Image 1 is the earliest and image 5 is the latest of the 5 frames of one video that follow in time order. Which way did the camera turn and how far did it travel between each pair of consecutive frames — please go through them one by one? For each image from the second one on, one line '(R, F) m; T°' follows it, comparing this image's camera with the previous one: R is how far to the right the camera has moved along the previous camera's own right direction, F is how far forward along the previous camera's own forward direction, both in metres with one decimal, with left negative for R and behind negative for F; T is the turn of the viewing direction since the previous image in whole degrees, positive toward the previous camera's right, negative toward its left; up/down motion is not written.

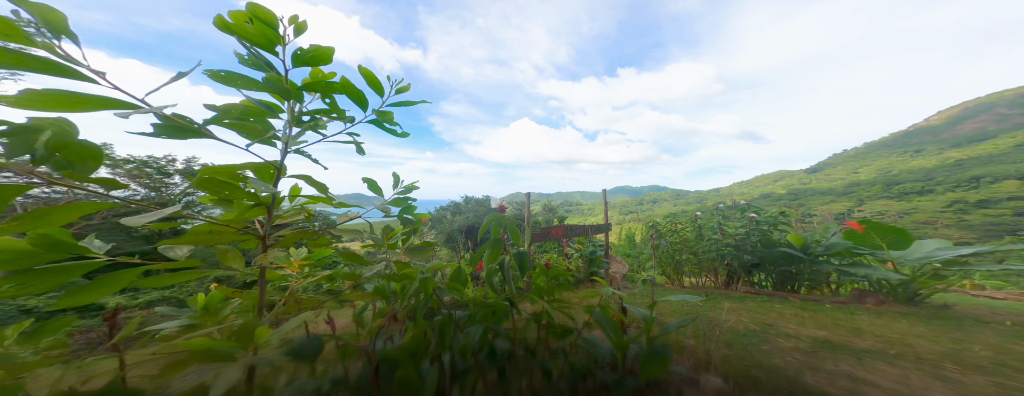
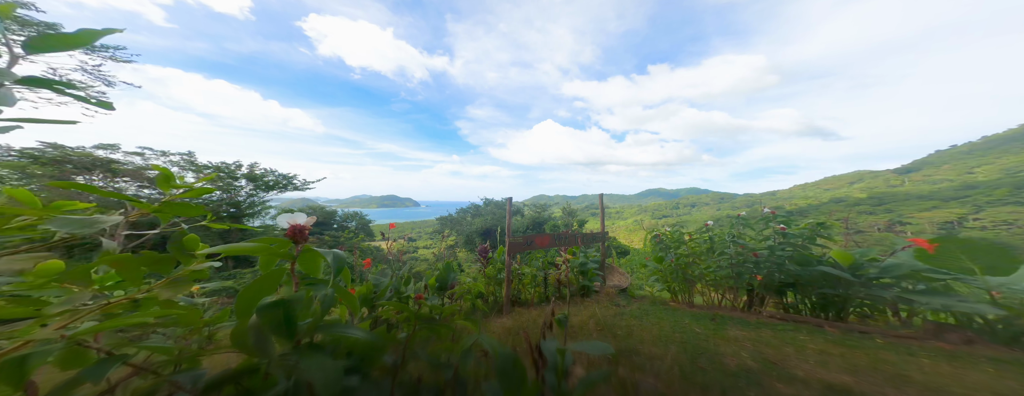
(+0.6, +0.2) m; -7°
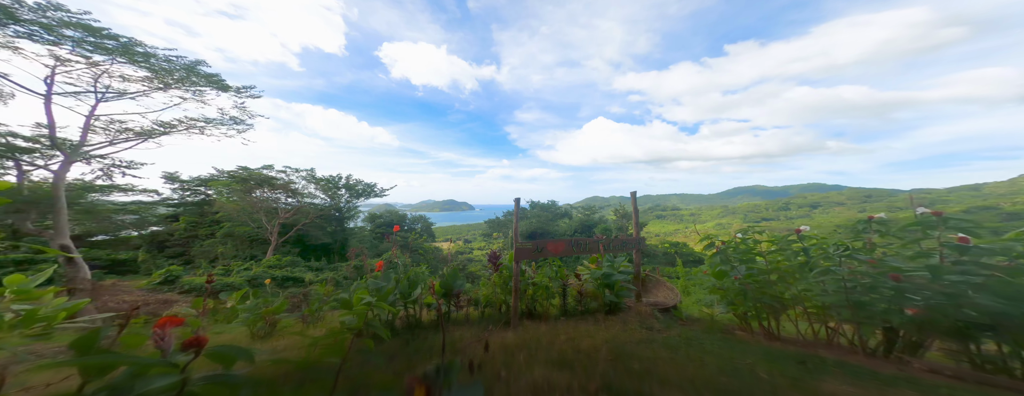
(+0.6, +0.4) m; -14°
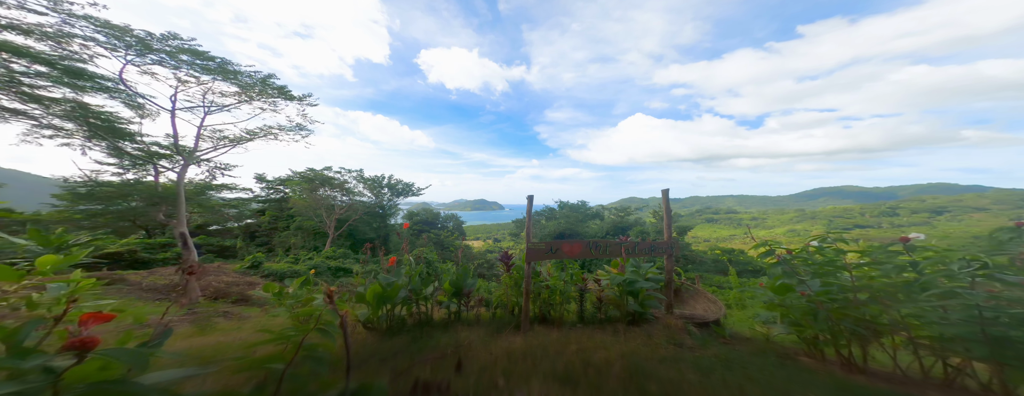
(+0.2, +0.2) m; -8°
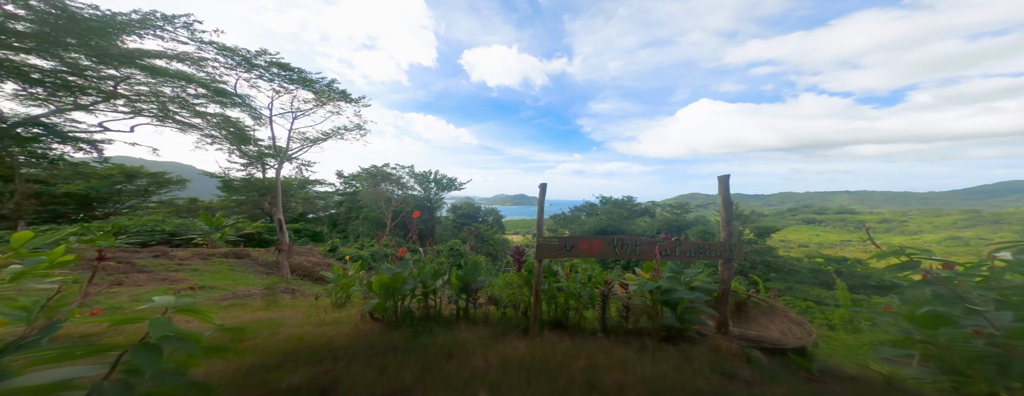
(+0.3, +0.3) m; -11°
